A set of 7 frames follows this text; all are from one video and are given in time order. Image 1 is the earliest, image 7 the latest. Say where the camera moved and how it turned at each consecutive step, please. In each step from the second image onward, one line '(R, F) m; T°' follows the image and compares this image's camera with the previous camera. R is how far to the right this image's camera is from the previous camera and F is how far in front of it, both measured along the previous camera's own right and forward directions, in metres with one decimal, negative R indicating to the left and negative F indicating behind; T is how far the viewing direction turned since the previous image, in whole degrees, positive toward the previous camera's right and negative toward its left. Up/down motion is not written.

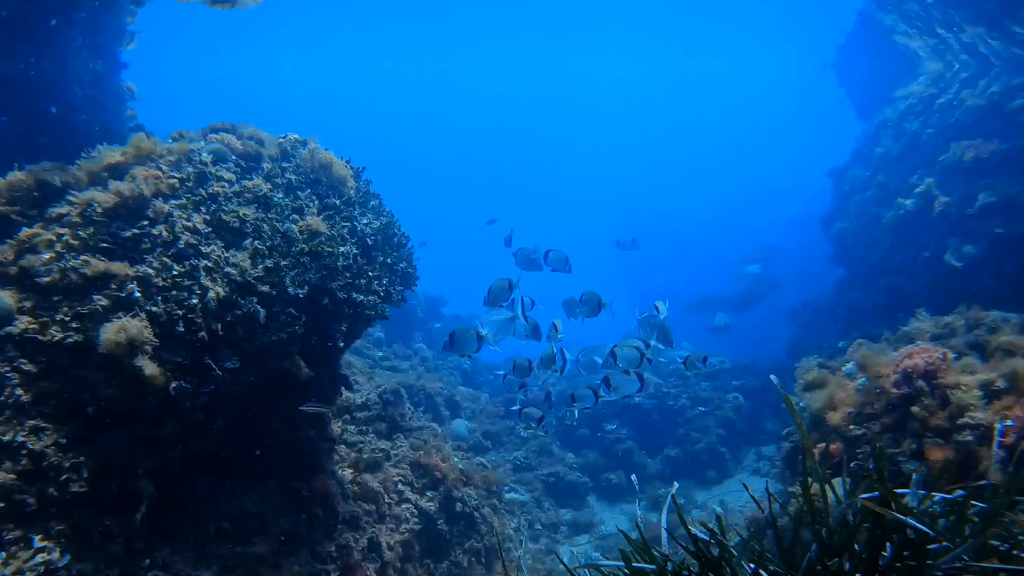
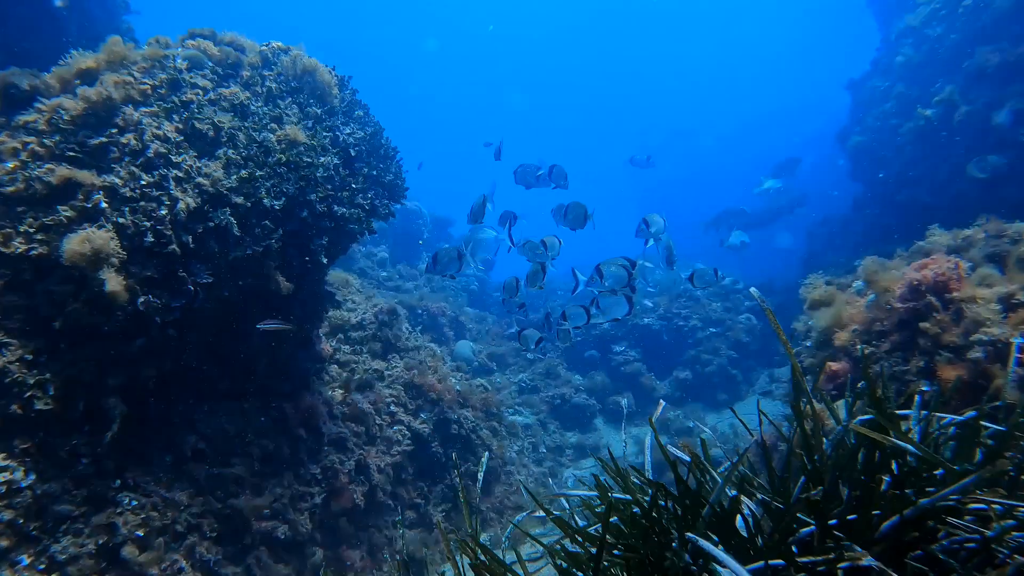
(+0.2, +0.3) m; -2°
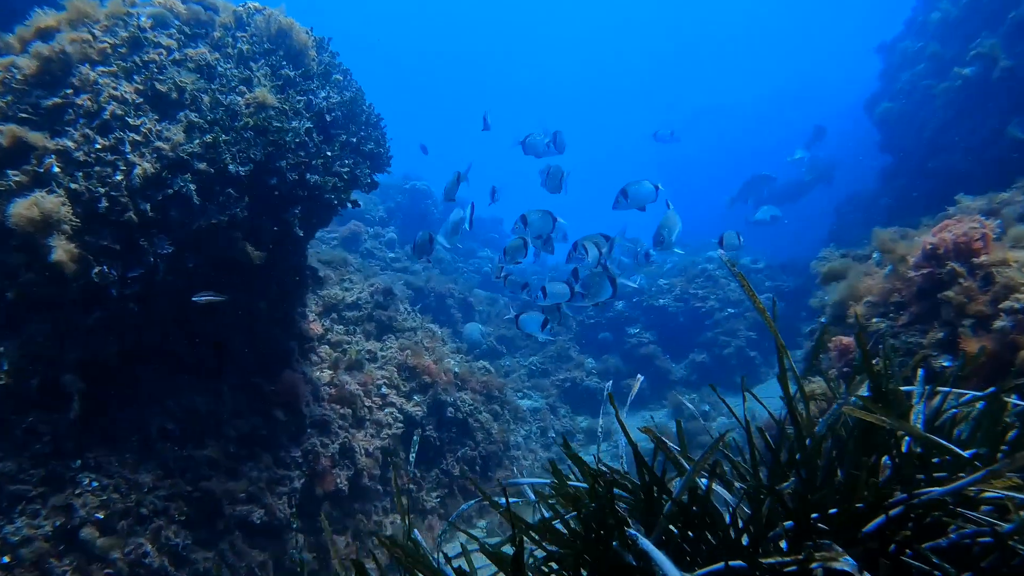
(+0.3, +0.3) m; -2°
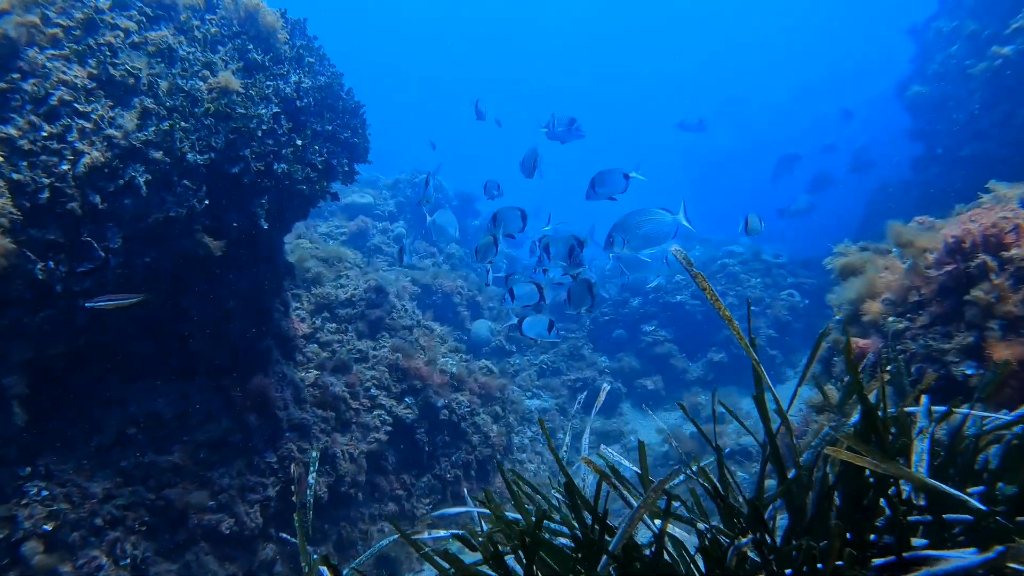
(+0.3, +0.4) m; -2°
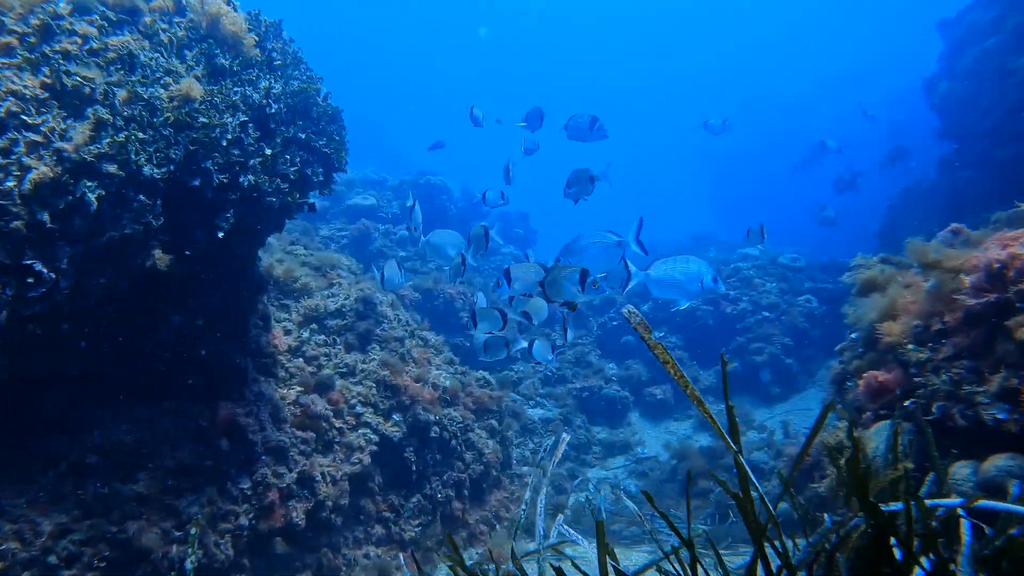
(+0.2, +0.3) m; -2°
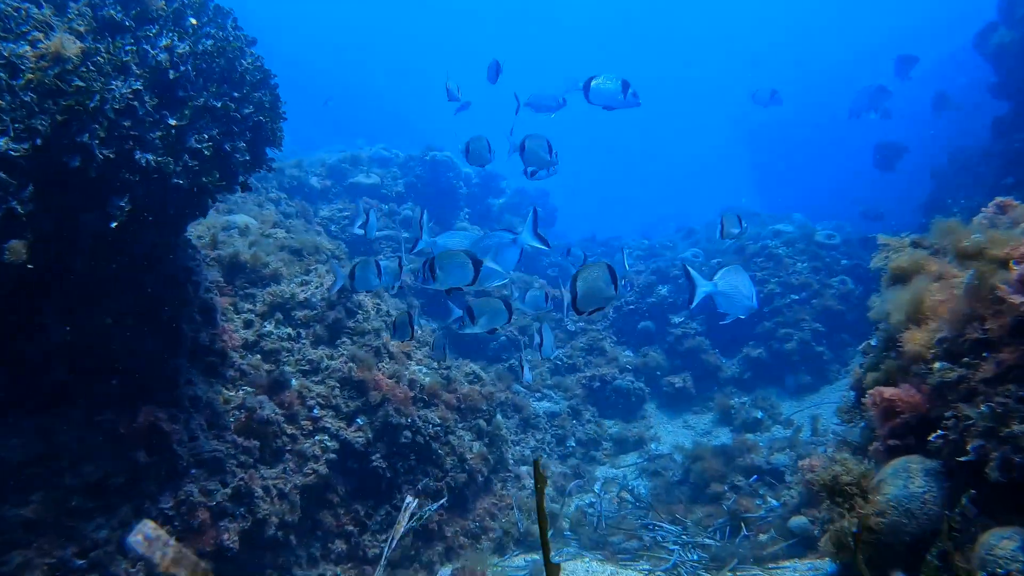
(+0.5, +0.7) m; -4°
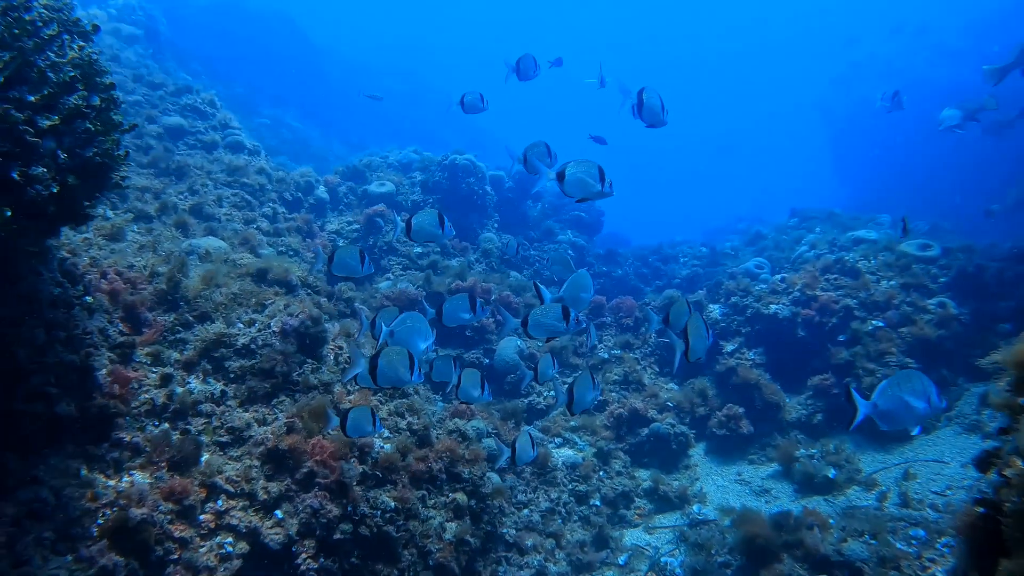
(+0.7, +1.3) m; -6°
